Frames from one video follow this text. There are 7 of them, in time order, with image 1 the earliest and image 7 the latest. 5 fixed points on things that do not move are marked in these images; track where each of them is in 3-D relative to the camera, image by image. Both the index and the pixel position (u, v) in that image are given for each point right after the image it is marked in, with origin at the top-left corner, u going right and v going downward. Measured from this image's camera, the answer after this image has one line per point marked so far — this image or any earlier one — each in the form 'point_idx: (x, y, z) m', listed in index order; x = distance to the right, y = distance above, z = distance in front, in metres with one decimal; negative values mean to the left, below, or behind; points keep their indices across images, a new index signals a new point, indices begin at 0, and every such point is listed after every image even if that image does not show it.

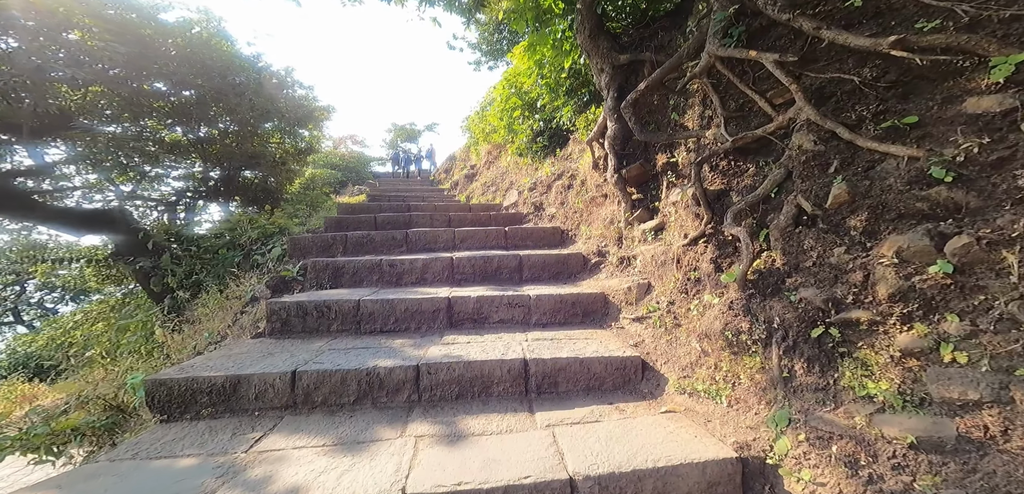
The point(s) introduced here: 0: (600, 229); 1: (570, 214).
0: (+0.8, +0.2, +3.6) m
1: (+0.5, +0.3, +4.2) m
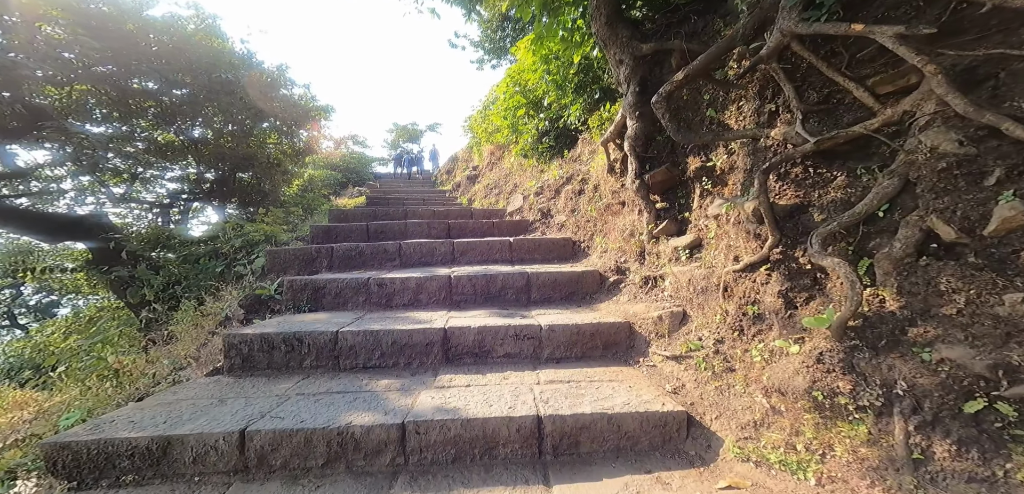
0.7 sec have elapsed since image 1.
0: (+0.8, 0.0, +3.1) m
1: (+0.6, +0.2, +3.7) m
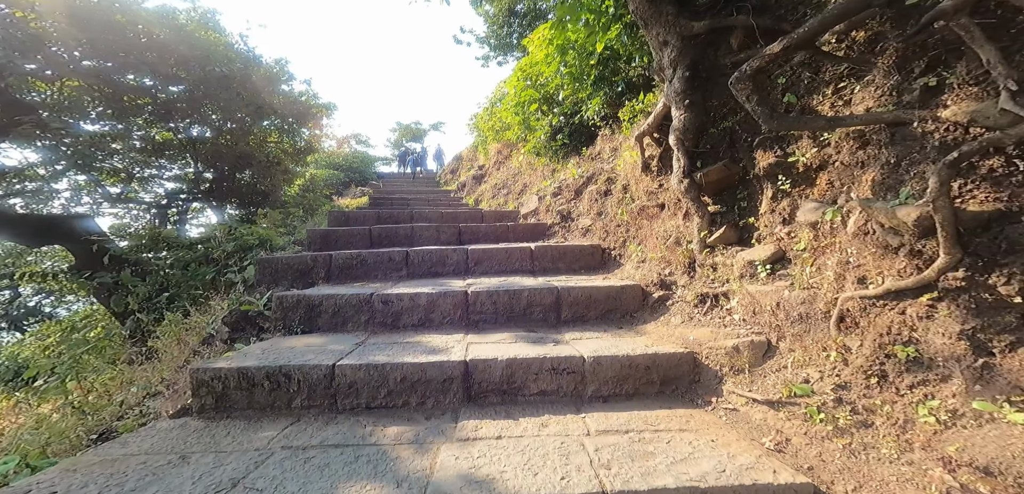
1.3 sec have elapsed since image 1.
0: (+1.0, 0.0, +2.7) m
1: (+0.8, +0.2, +3.3) m
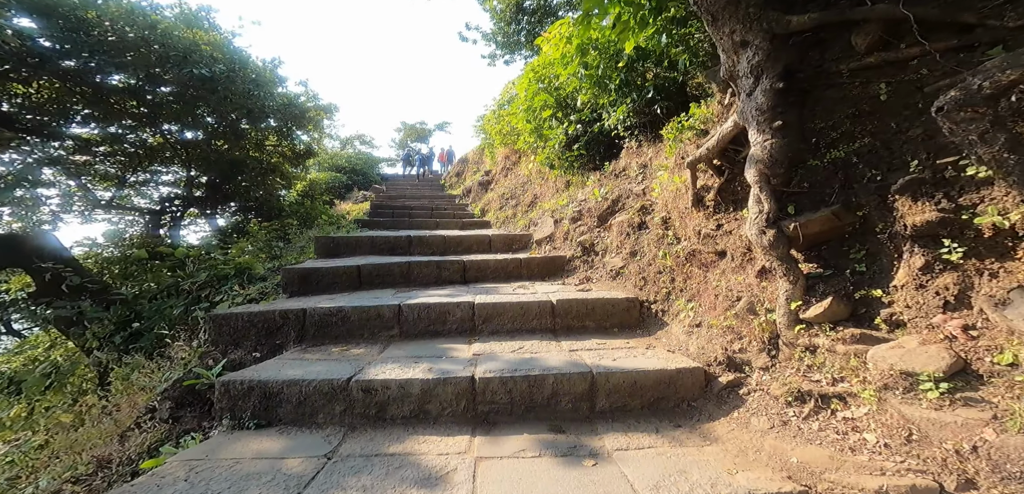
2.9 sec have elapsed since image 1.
0: (+1.1, -0.3, +2.1) m
1: (+0.9, -0.2, +2.7) m
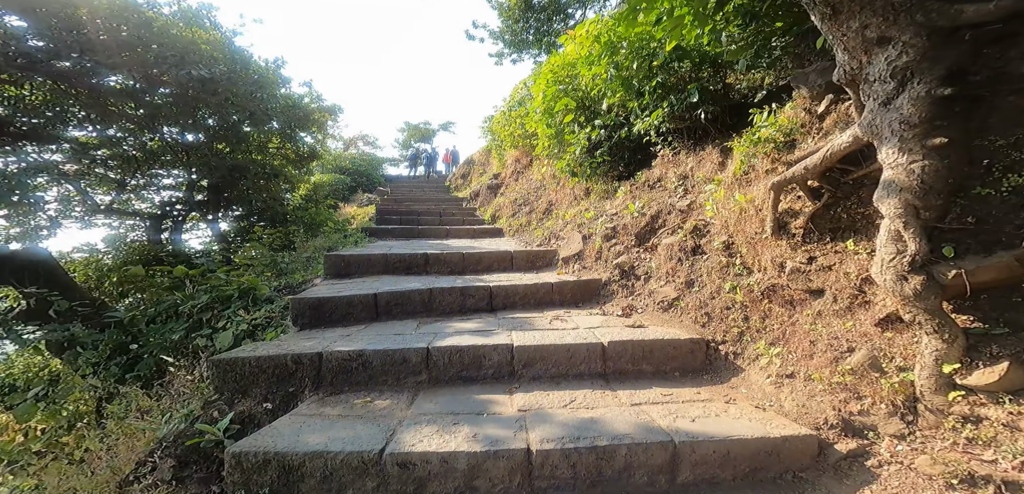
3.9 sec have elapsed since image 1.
0: (+1.3, -0.5, +1.7) m
1: (+1.2, -0.3, +2.3) m
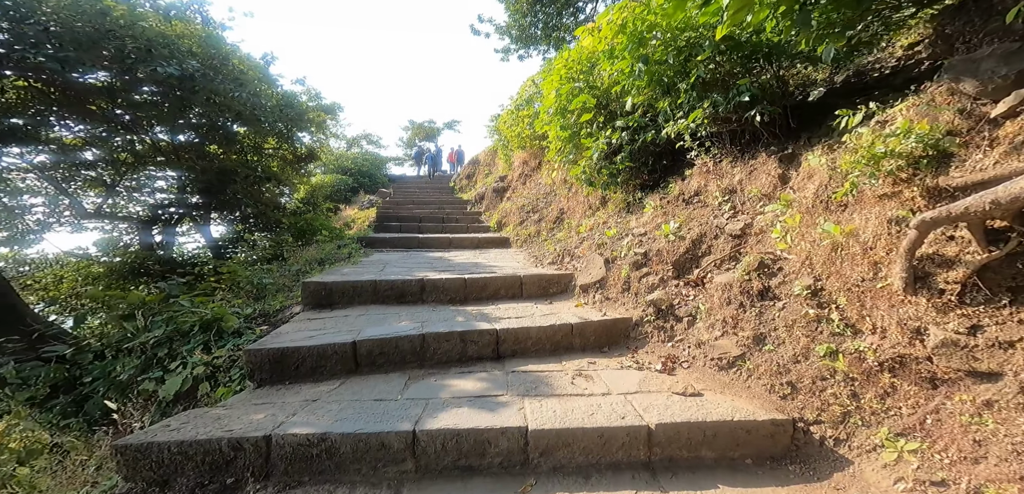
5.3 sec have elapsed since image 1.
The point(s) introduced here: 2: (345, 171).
0: (+1.4, -0.7, +1.2) m
1: (+1.2, -0.5, +1.8) m
2: (-5.5, +2.5, +13.3) m
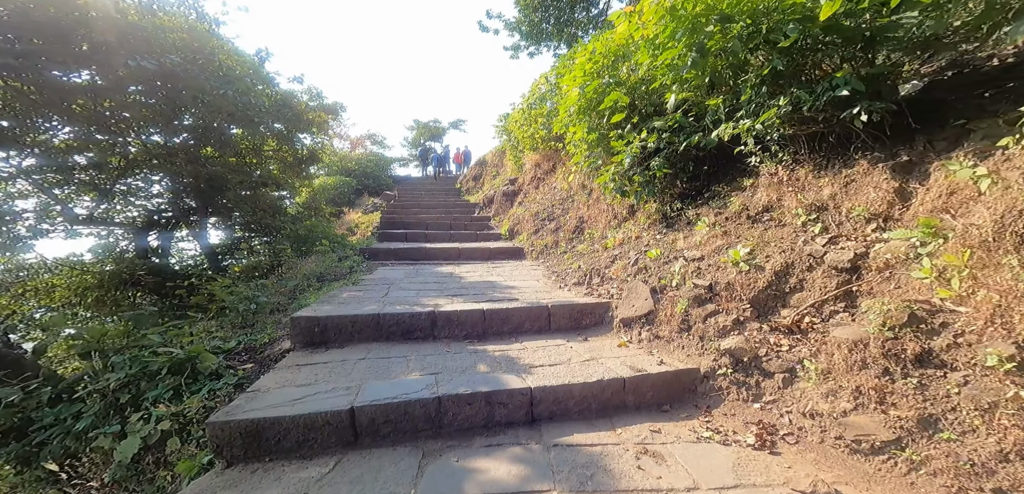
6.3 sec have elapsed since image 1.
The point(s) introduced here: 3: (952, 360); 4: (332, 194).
0: (+1.6, -0.9, +0.7) m
1: (+1.4, -0.7, +1.3) m
2: (-5.2, +2.3, +12.9) m
3: (+1.5, -0.4, +1.4) m
4: (-4.6, +1.4, +10.4) m
